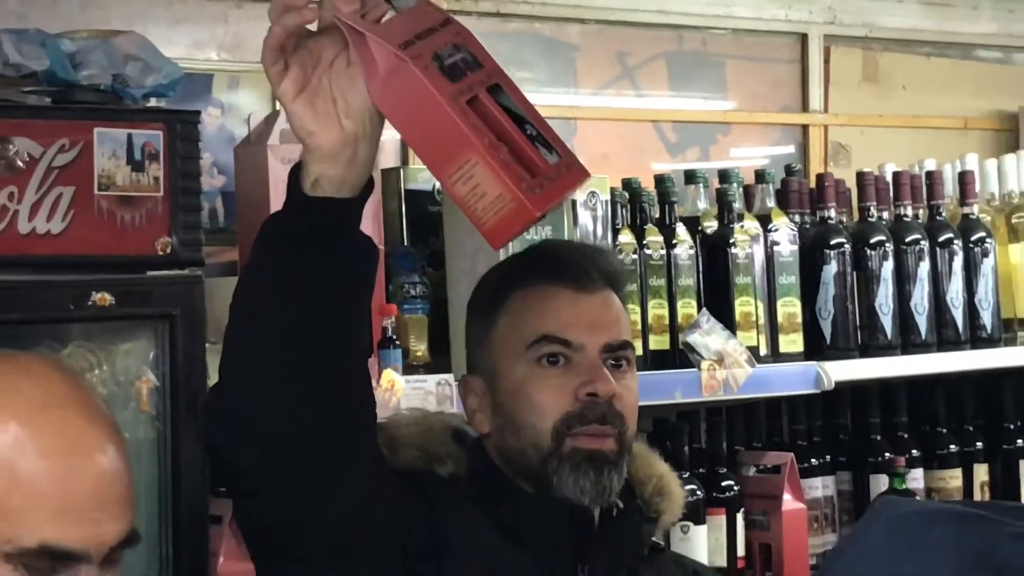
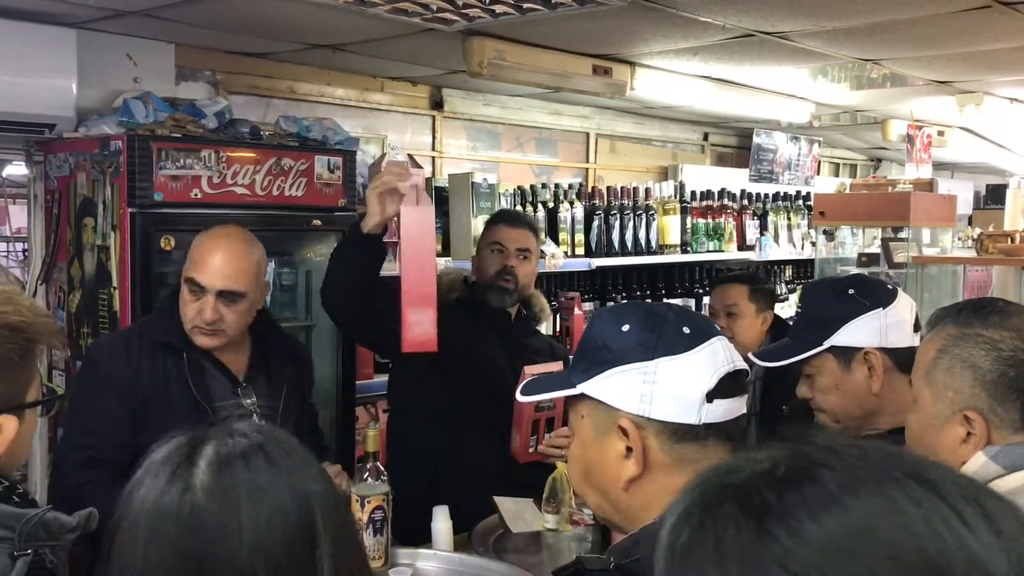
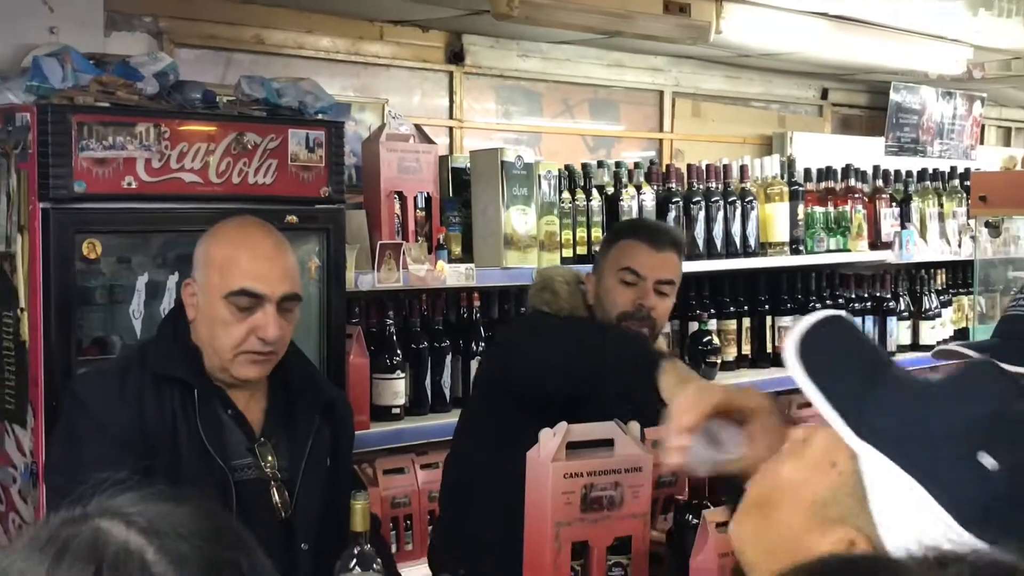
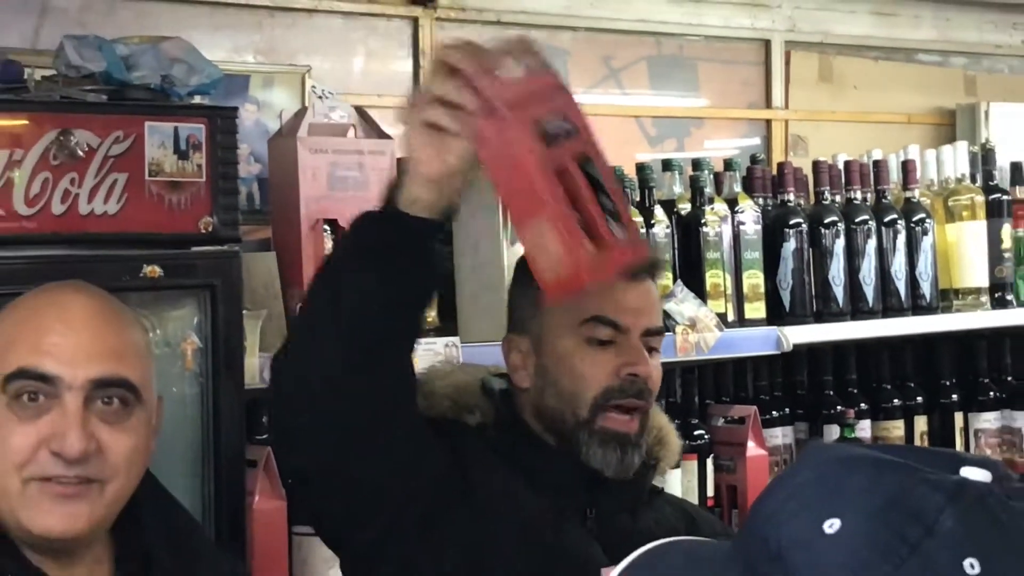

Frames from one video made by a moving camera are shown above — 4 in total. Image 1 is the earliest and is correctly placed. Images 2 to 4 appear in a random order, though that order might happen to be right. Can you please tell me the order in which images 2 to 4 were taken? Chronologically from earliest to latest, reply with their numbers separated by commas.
4, 3, 2
